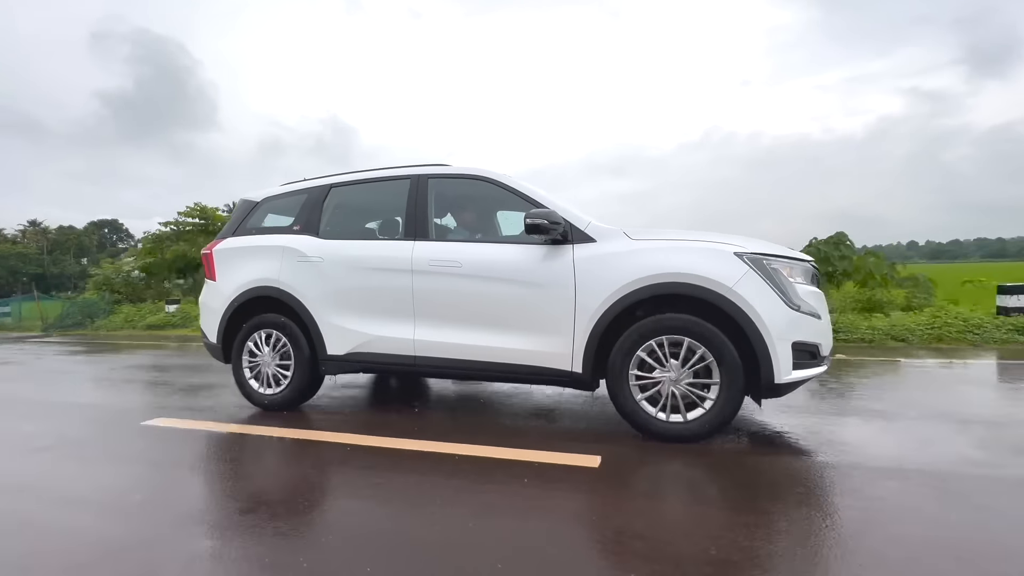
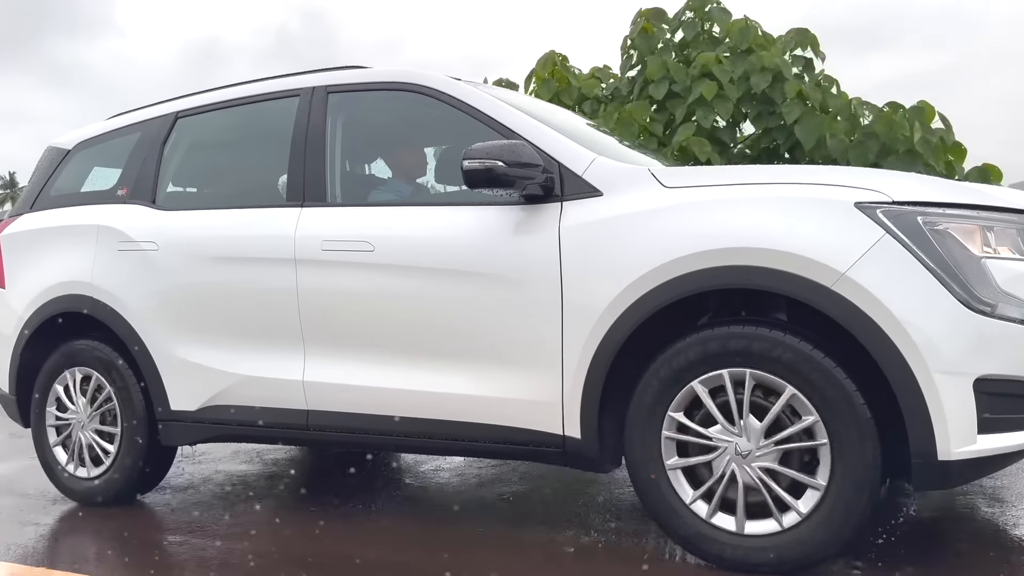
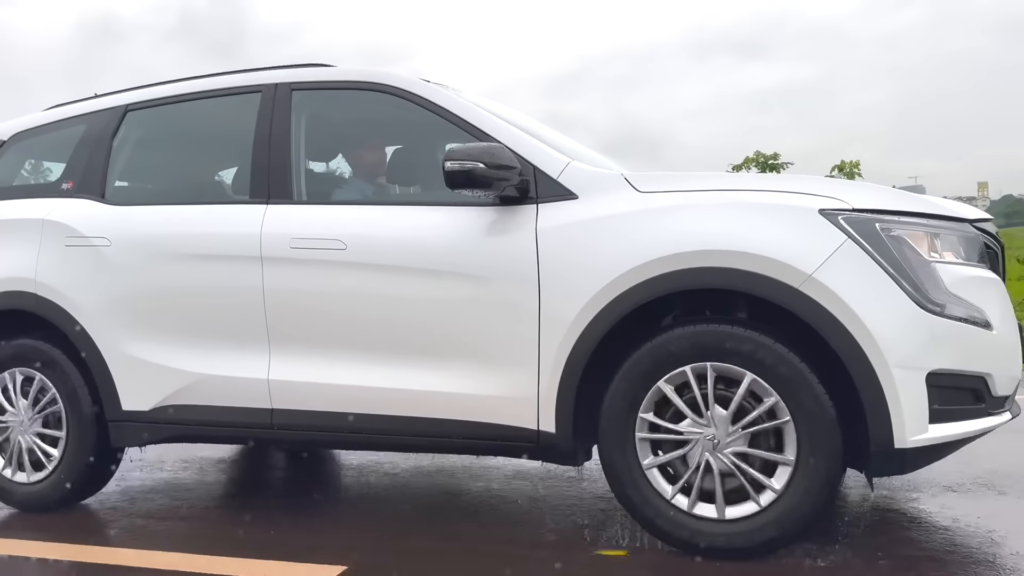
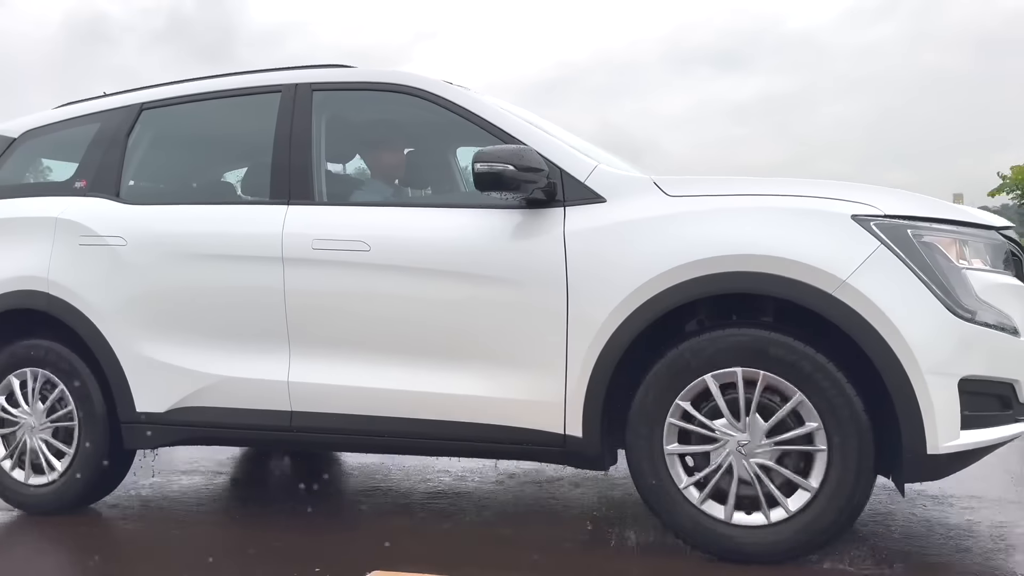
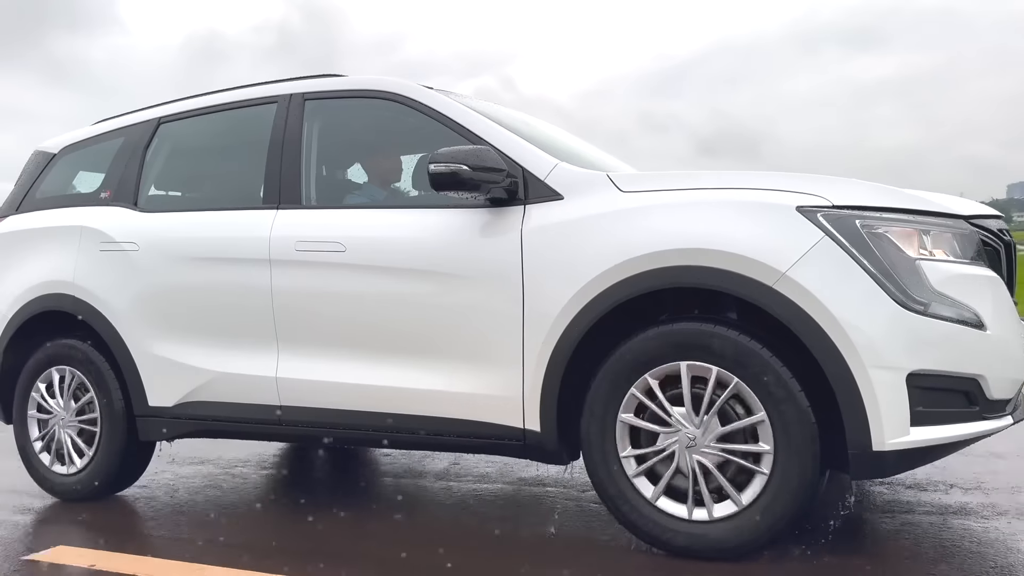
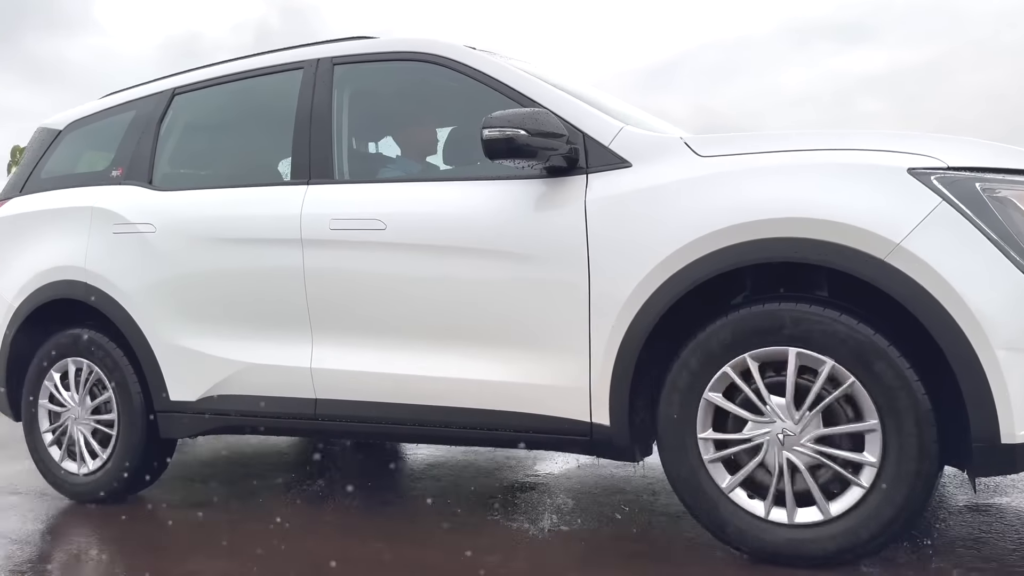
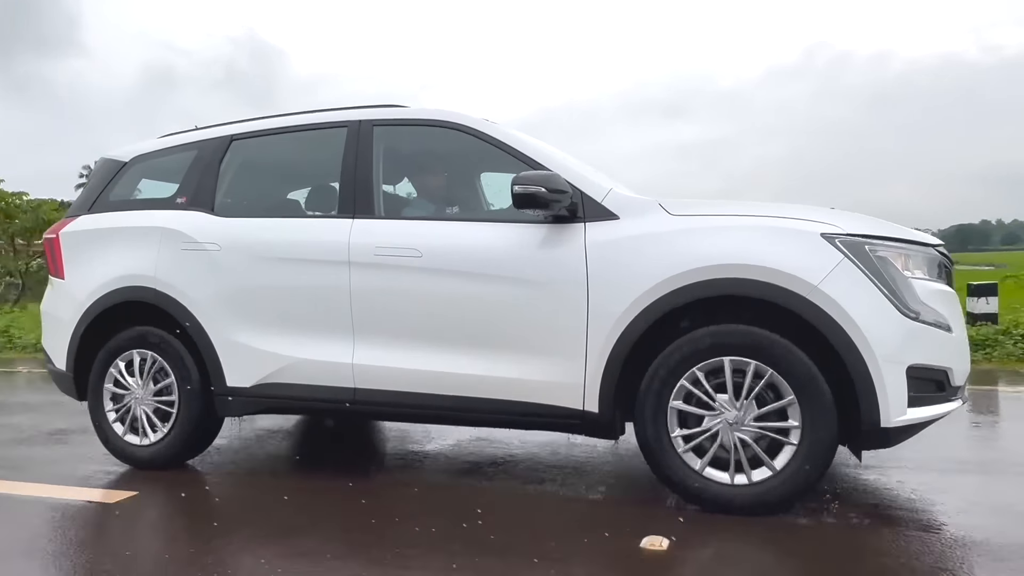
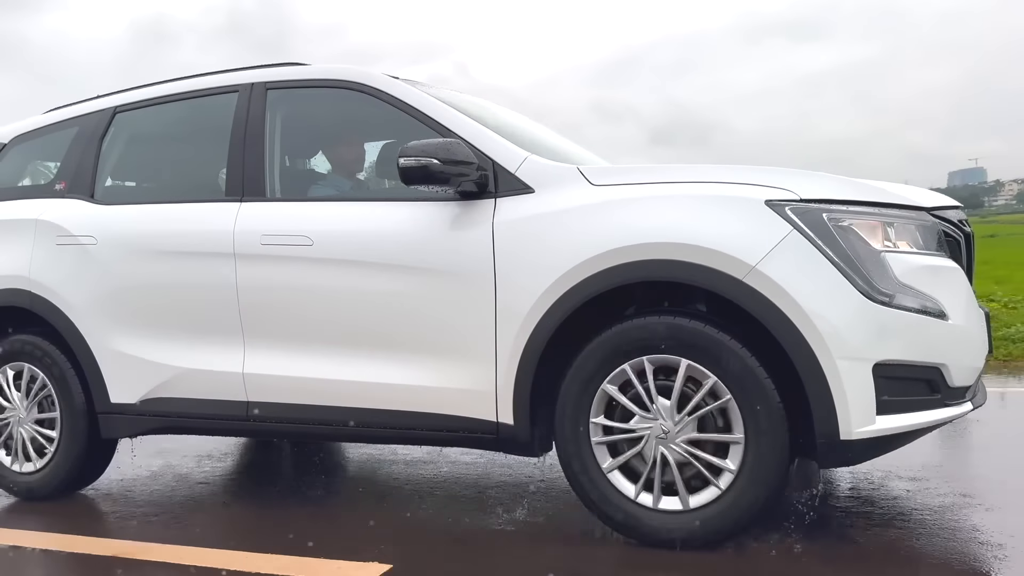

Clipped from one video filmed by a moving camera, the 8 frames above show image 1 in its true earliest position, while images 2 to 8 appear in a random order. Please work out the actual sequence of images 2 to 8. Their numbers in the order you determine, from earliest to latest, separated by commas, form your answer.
7, 4, 3, 8, 5, 2, 6
